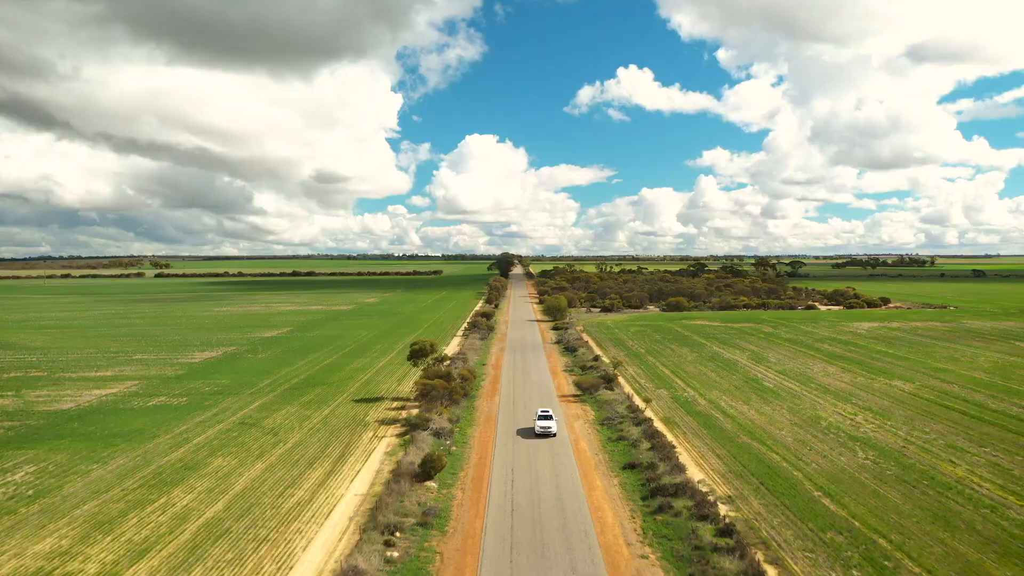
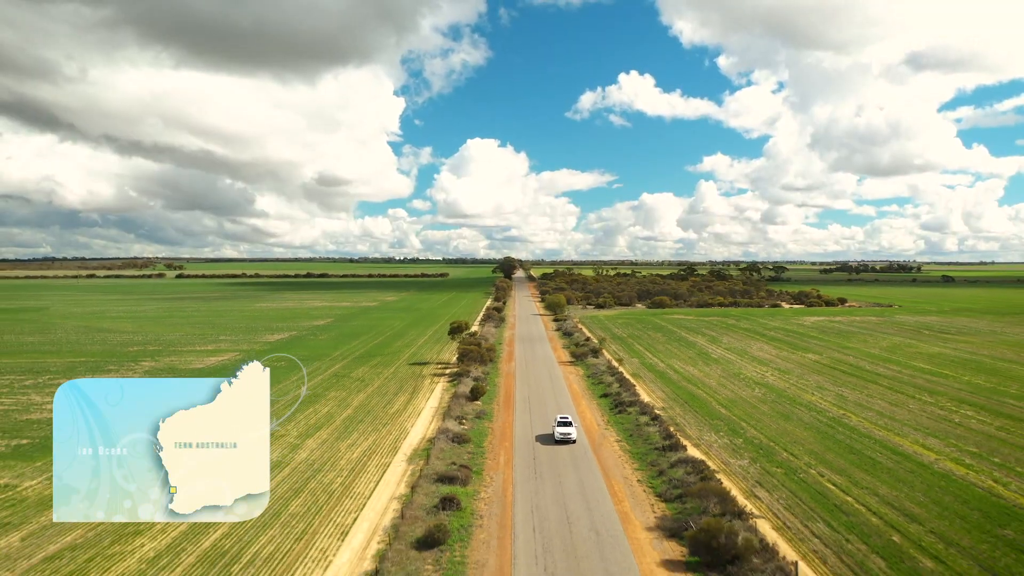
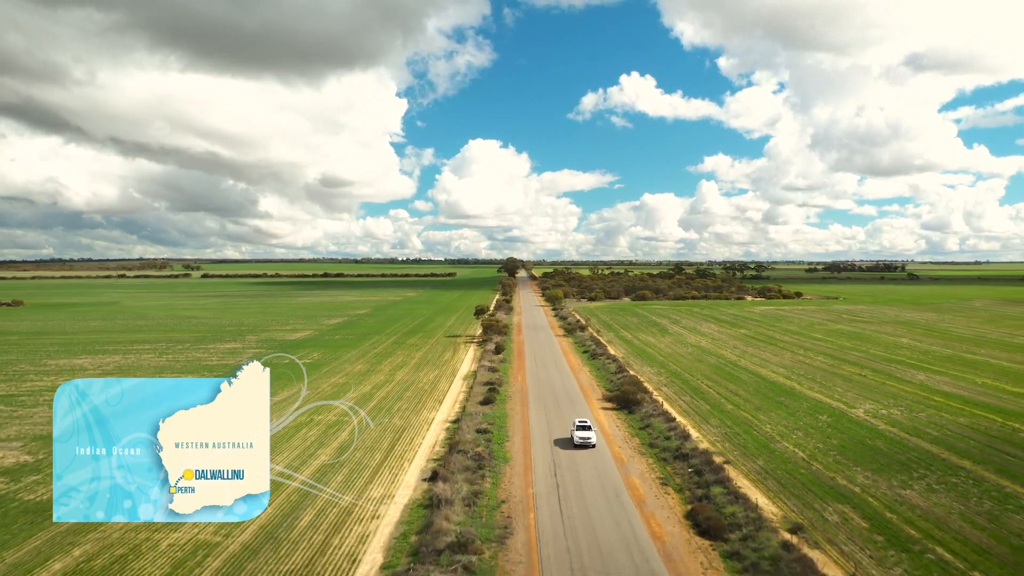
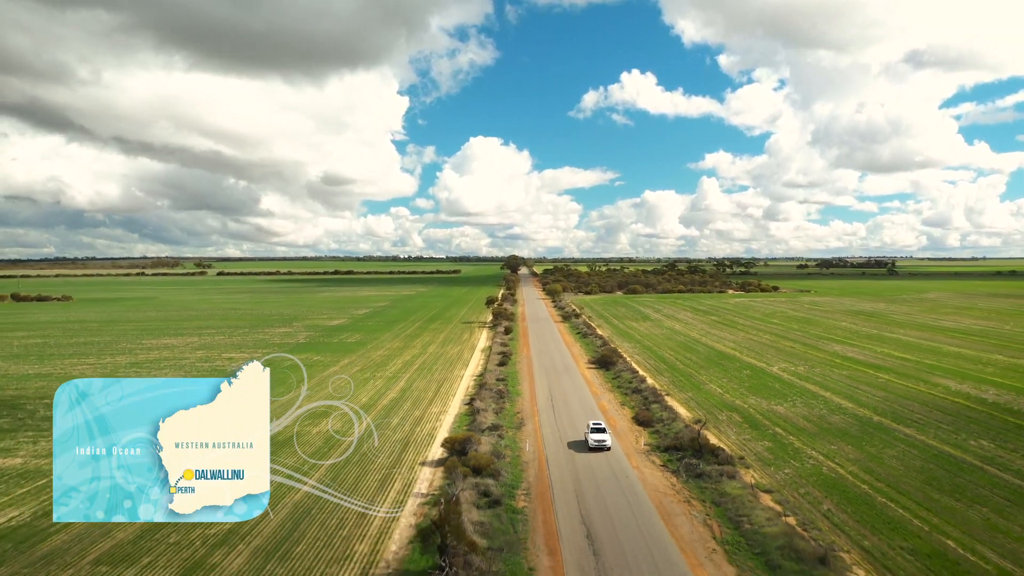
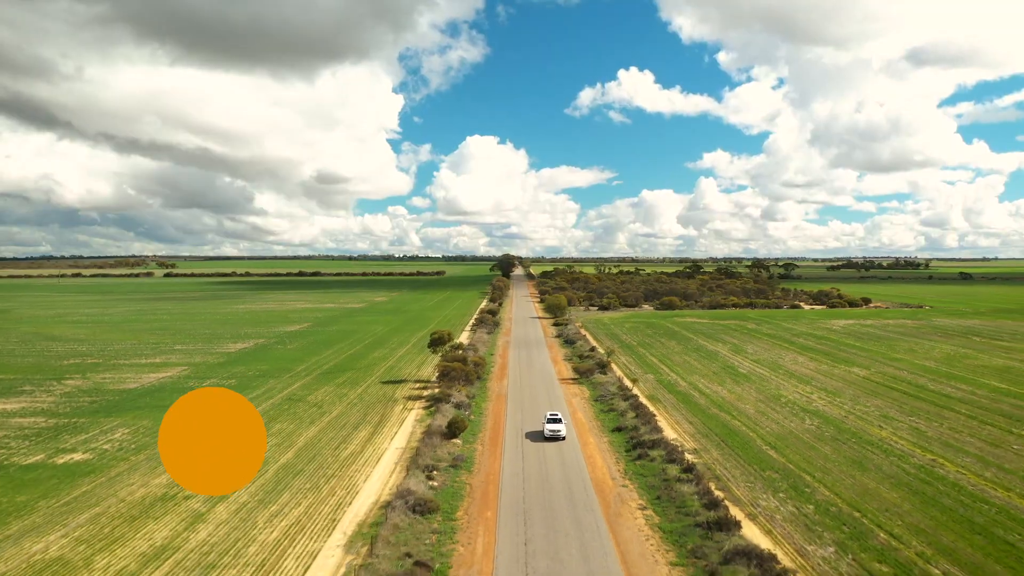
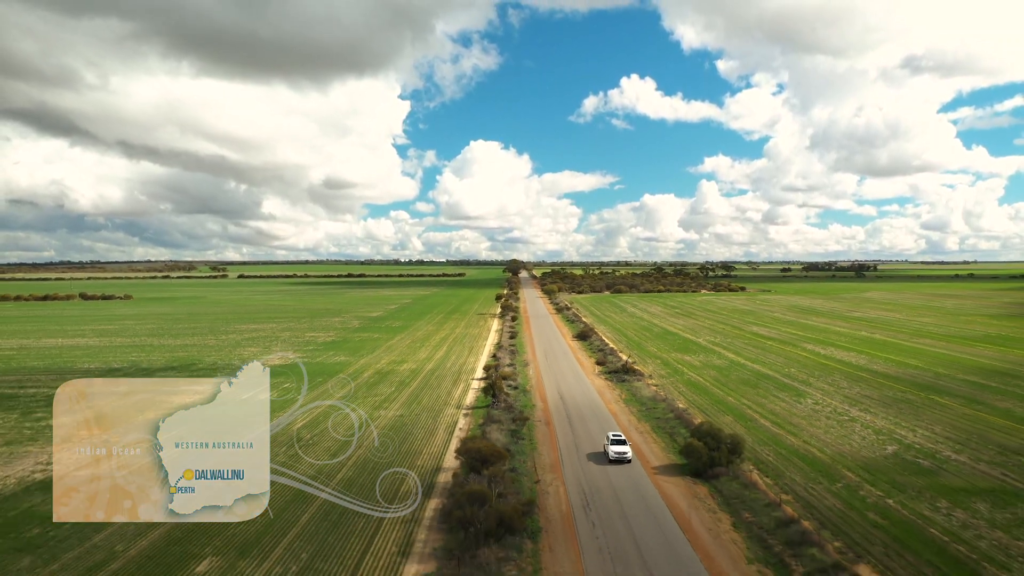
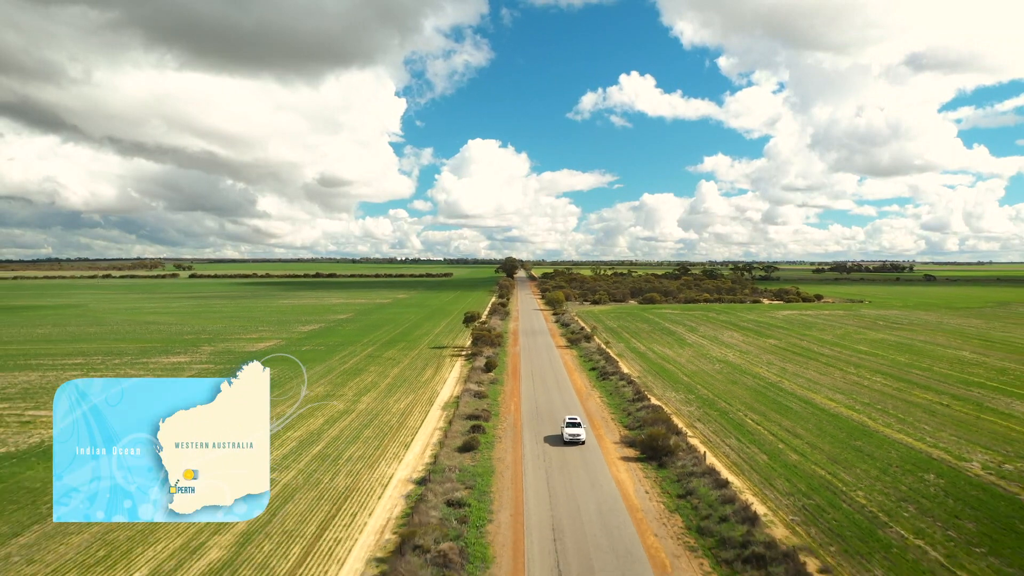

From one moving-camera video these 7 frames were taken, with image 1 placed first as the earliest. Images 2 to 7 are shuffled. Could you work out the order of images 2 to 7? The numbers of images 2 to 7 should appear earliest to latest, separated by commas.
5, 2, 7, 3, 4, 6
